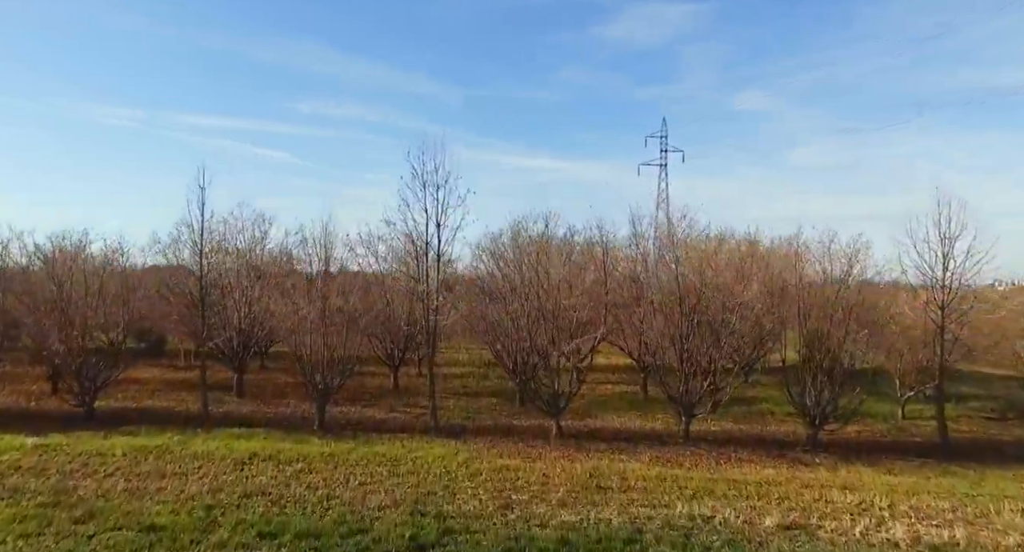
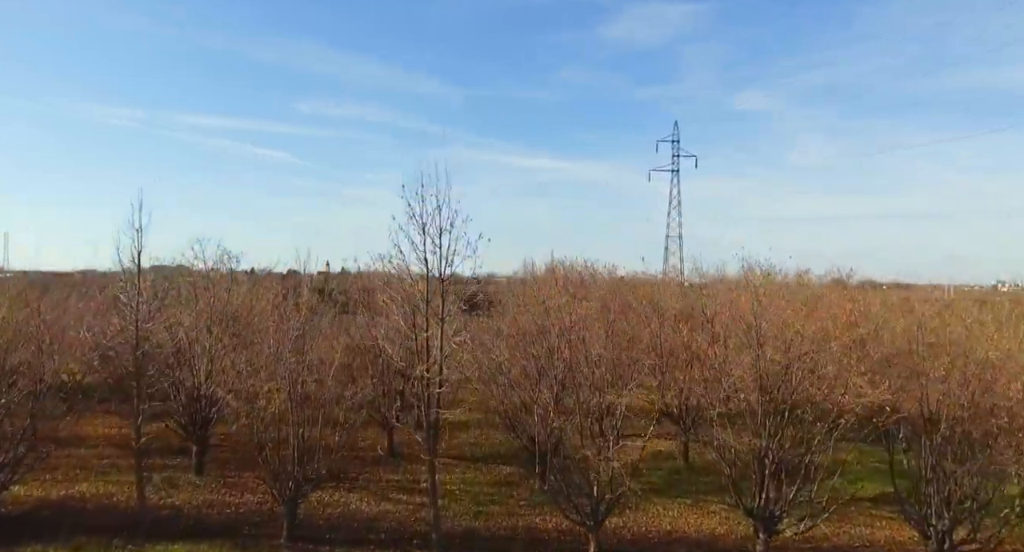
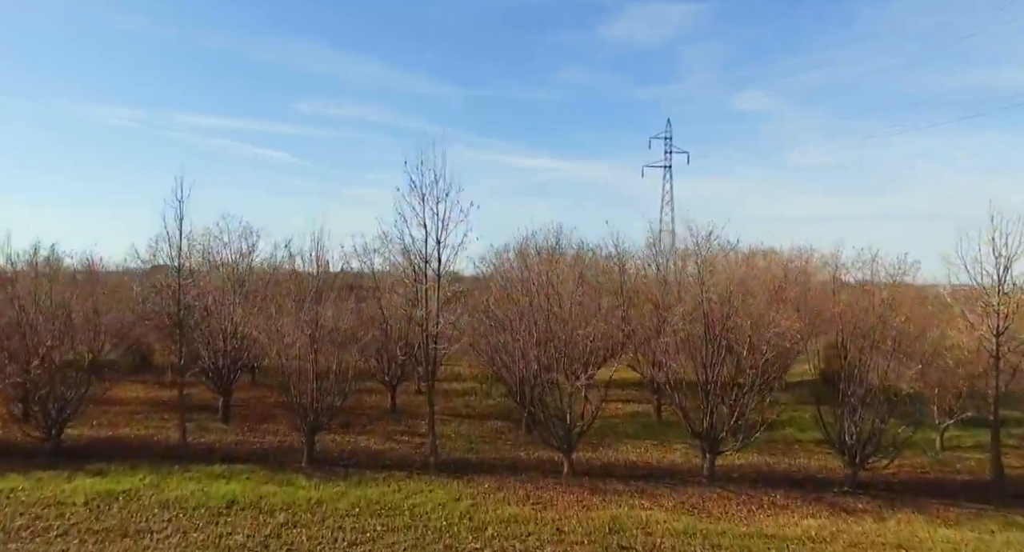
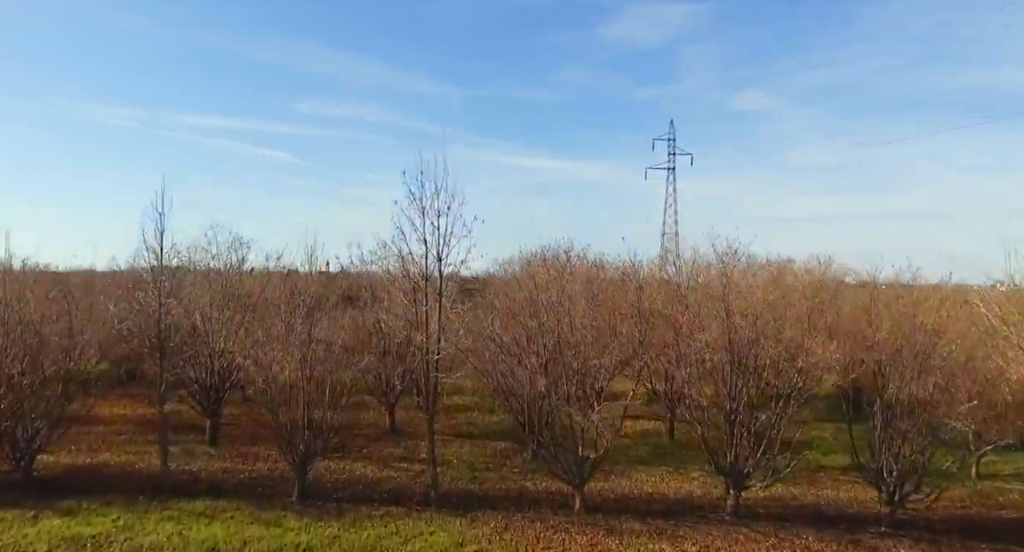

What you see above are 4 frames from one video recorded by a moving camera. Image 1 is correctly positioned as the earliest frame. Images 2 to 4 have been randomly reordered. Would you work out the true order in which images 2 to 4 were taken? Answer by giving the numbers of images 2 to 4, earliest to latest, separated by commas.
3, 4, 2
